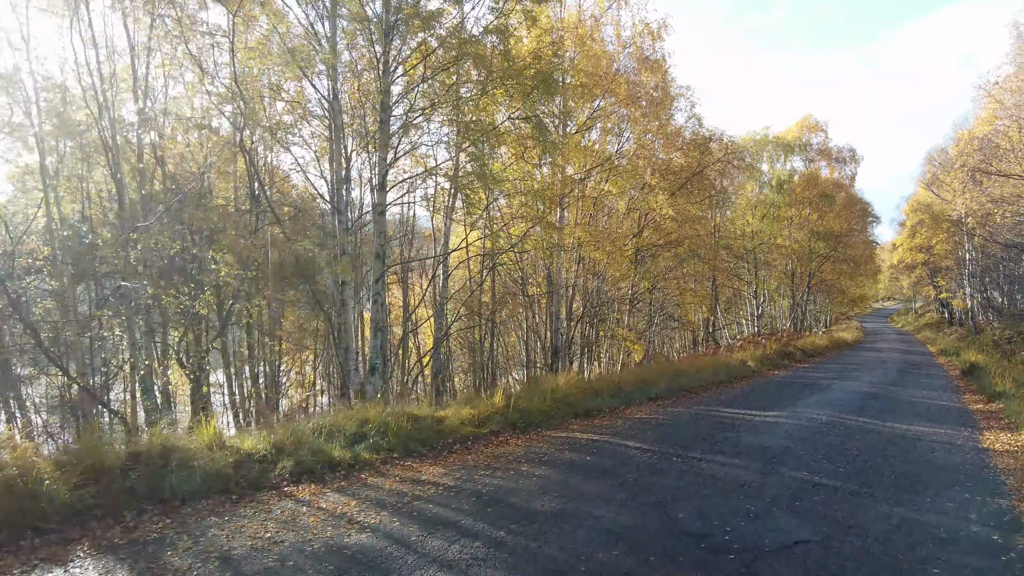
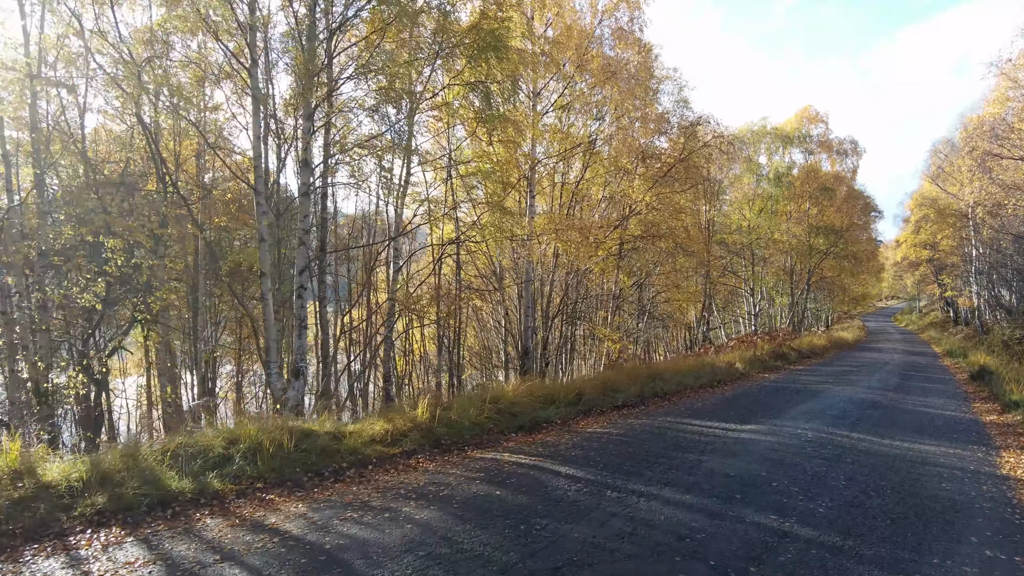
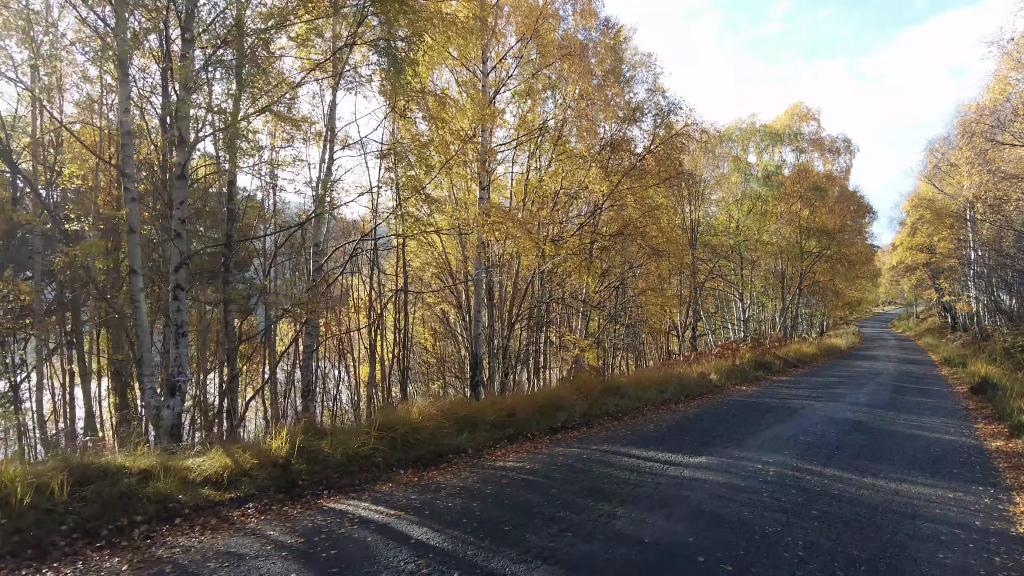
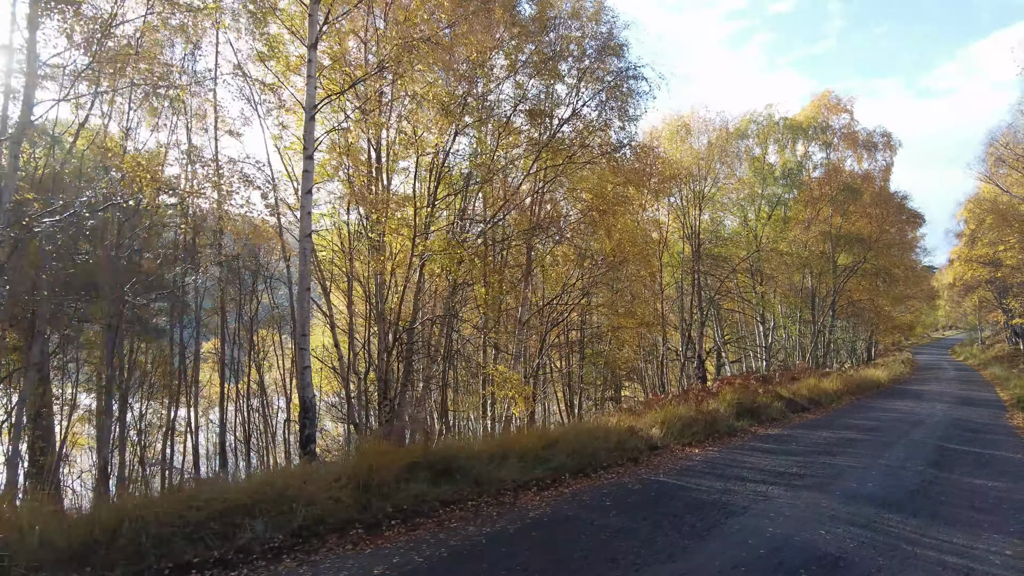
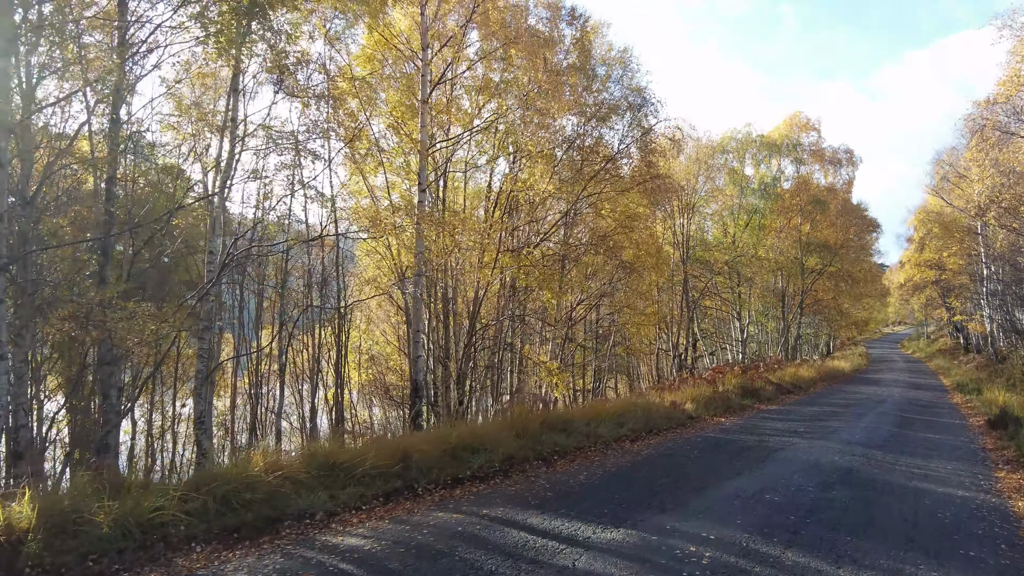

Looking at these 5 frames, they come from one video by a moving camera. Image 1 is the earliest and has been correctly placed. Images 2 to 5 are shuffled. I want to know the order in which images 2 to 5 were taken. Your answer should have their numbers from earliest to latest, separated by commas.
2, 3, 5, 4
